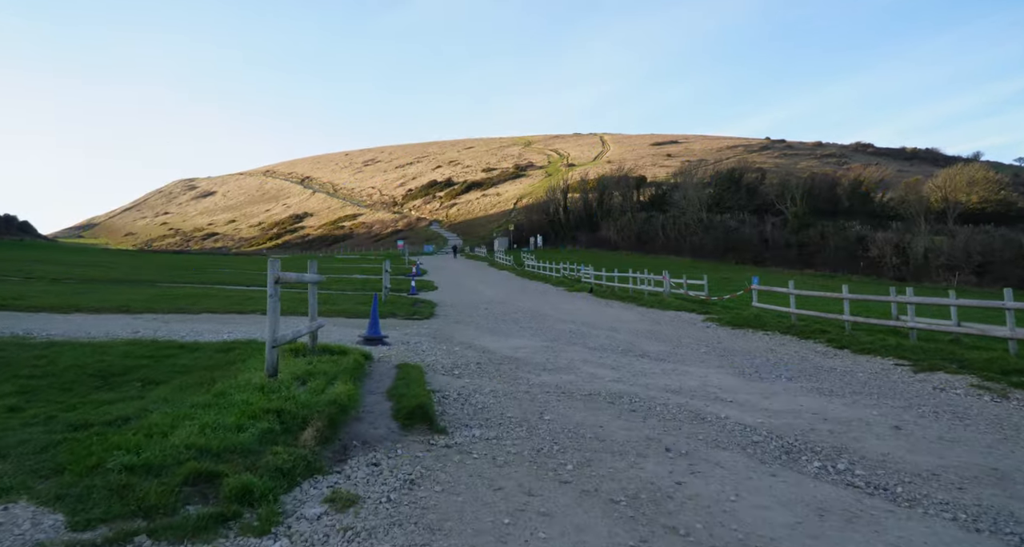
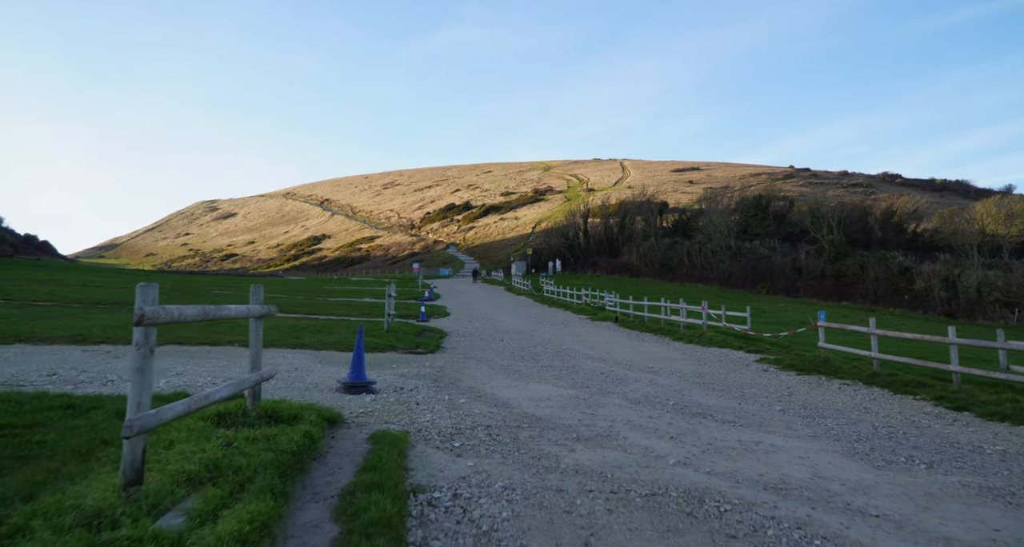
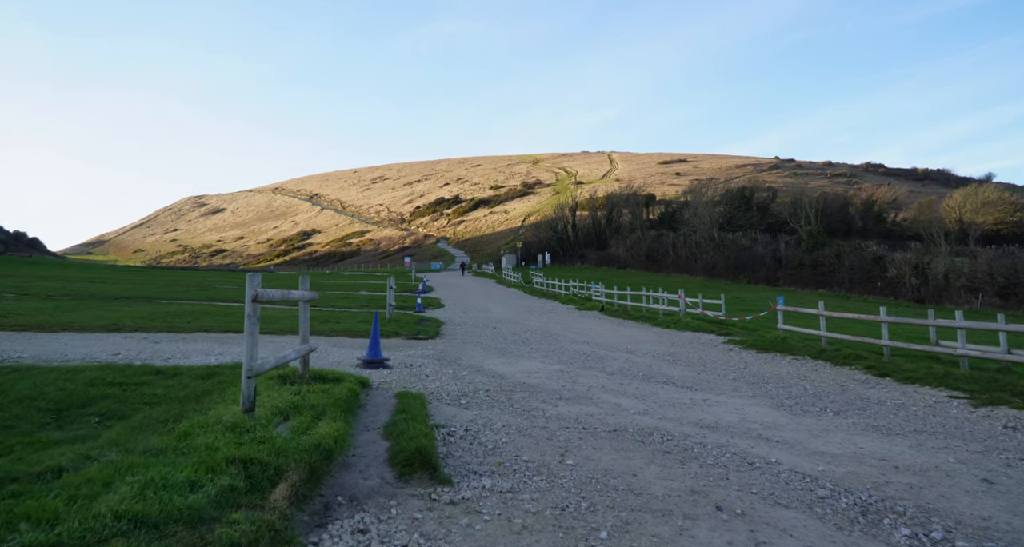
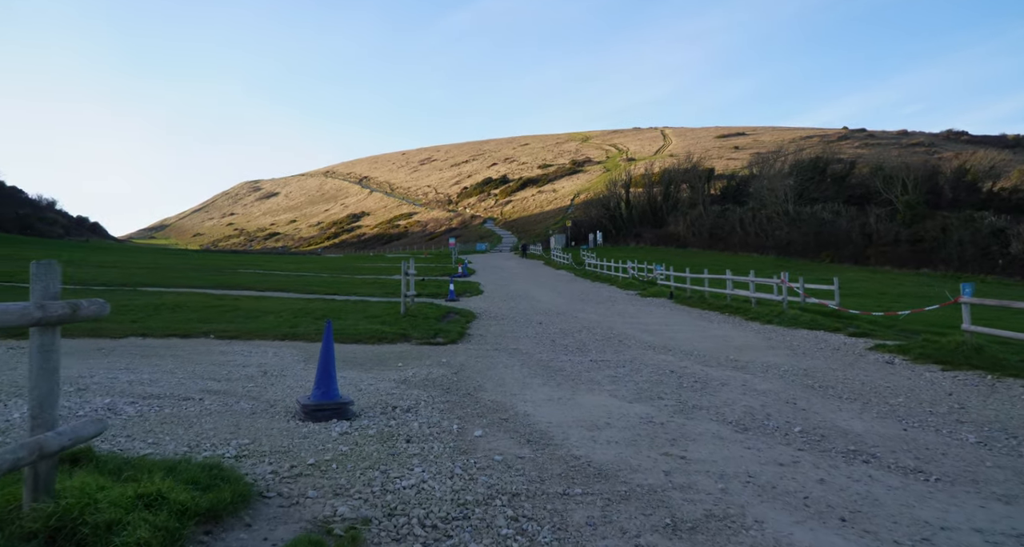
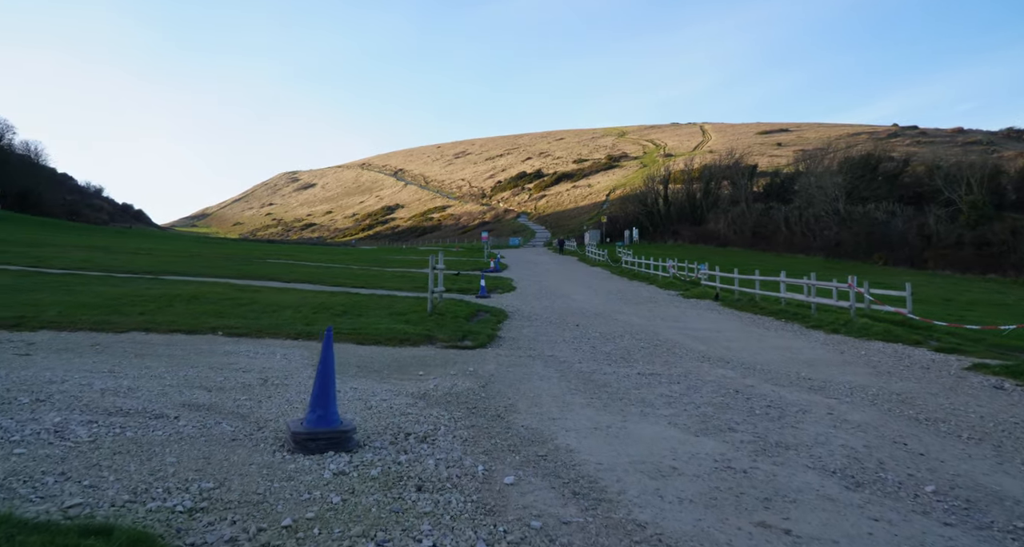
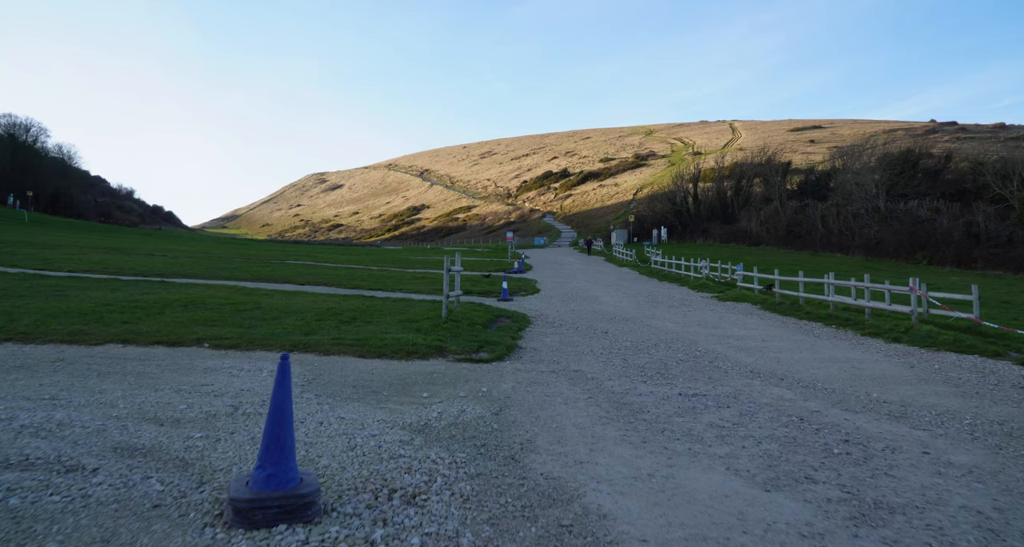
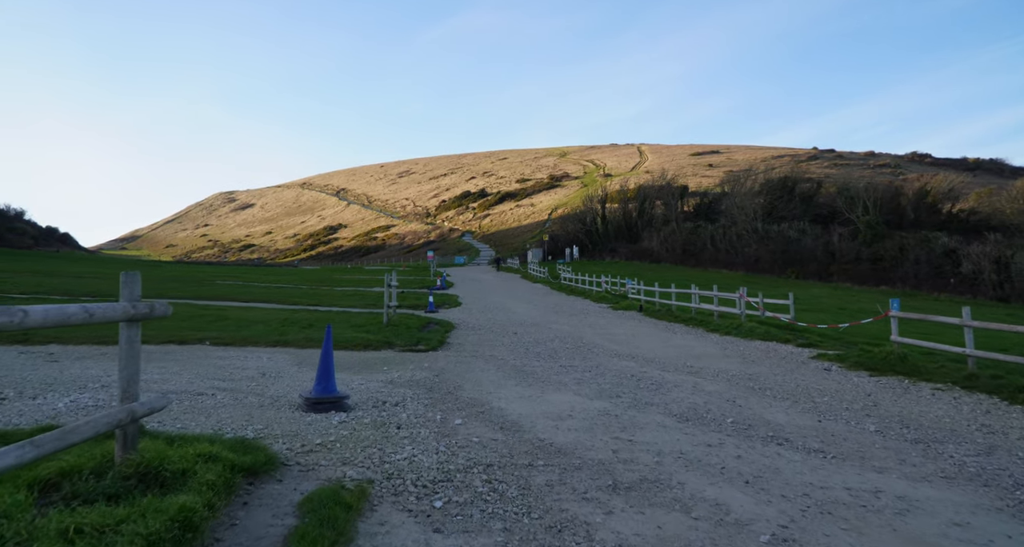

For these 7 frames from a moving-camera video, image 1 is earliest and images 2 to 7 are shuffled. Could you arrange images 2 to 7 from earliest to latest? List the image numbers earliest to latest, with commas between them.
3, 2, 7, 4, 5, 6
